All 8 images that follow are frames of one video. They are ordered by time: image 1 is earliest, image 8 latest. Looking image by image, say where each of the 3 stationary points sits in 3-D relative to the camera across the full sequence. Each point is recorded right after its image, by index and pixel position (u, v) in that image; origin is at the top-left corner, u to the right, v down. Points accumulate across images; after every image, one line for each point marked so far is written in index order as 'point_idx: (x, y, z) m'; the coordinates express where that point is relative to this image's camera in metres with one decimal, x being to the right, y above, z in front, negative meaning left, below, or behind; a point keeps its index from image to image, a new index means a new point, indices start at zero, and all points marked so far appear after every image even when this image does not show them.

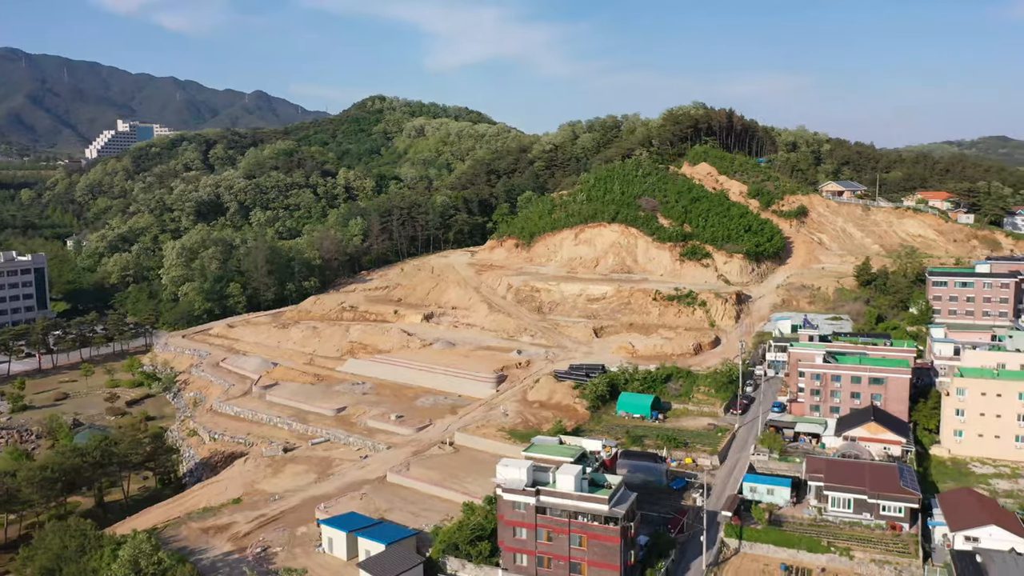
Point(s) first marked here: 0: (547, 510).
0: (+0.8, -4.8, +17.6) m
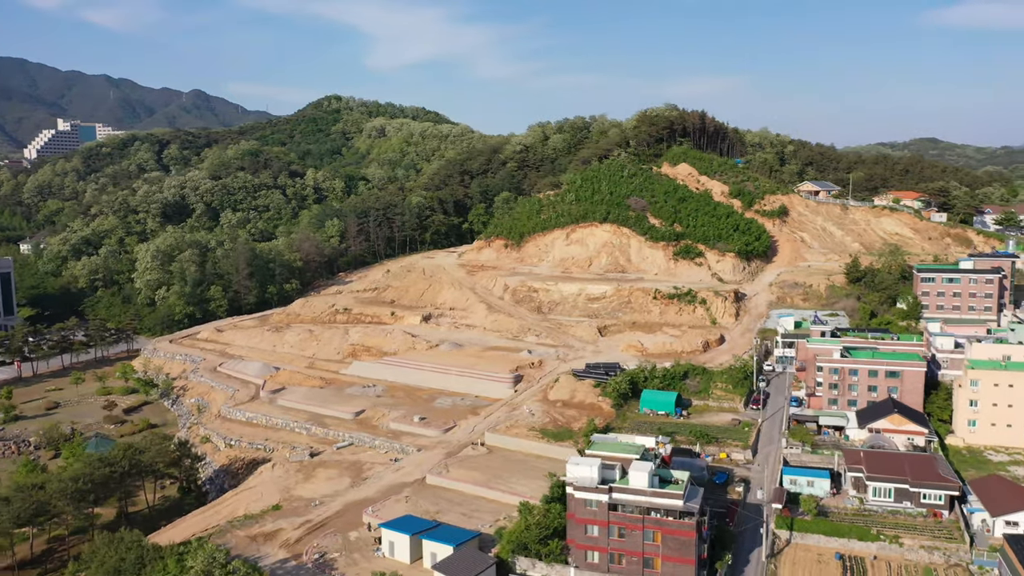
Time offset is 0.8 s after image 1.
0: (+2.4, -4.7, +17.8) m
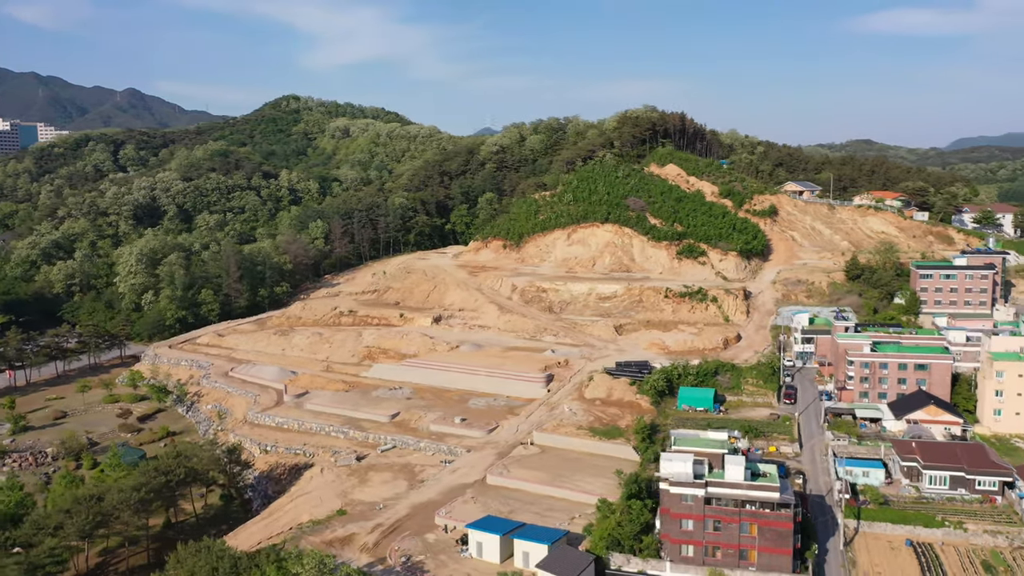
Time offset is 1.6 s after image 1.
0: (+4.5, -4.7, +18.1) m
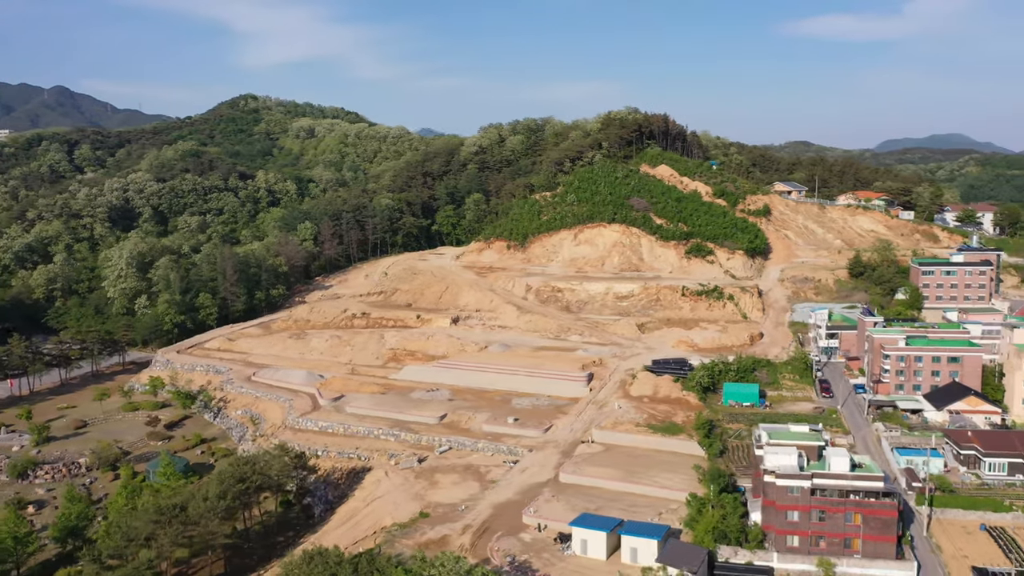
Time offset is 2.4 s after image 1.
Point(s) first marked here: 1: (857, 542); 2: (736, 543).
0: (+7.0, -4.6, +18.7) m
1: (+7.8, -5.8, +18.6) m
2: (+5.2, -5.9, +19.1) m
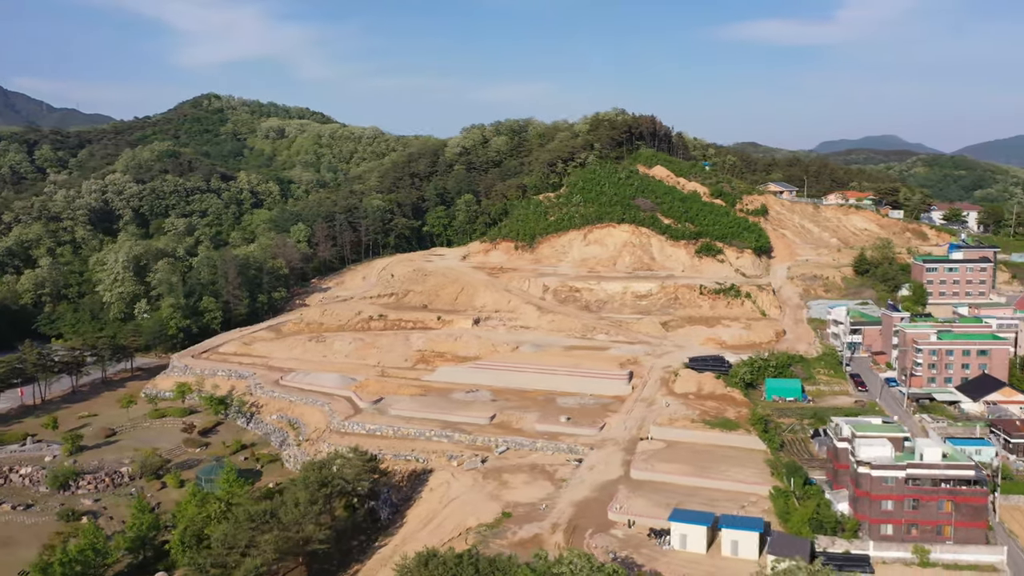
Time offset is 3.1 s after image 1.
0: (+9.5, -4.6, +19.4) m
1: (+10.3, -5.7, +19.4) m
2: (+7.7, -5.9, +19.6) m
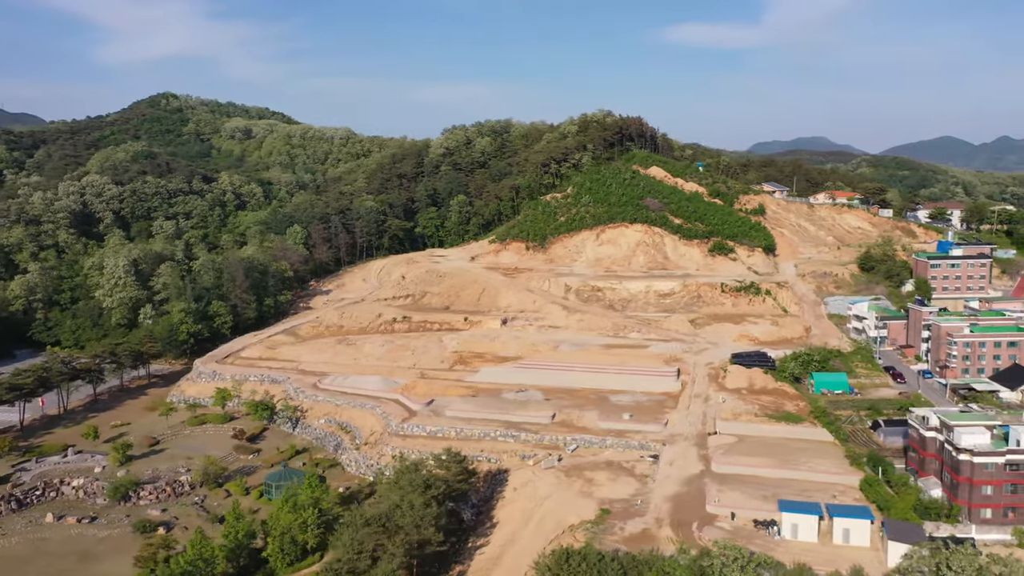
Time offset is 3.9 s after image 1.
0: (+12.4, -4.4, +20.3) m
1: (+13.2, -5.5, +20.4) m
2: (+10.6, -5.7, +20.5) m
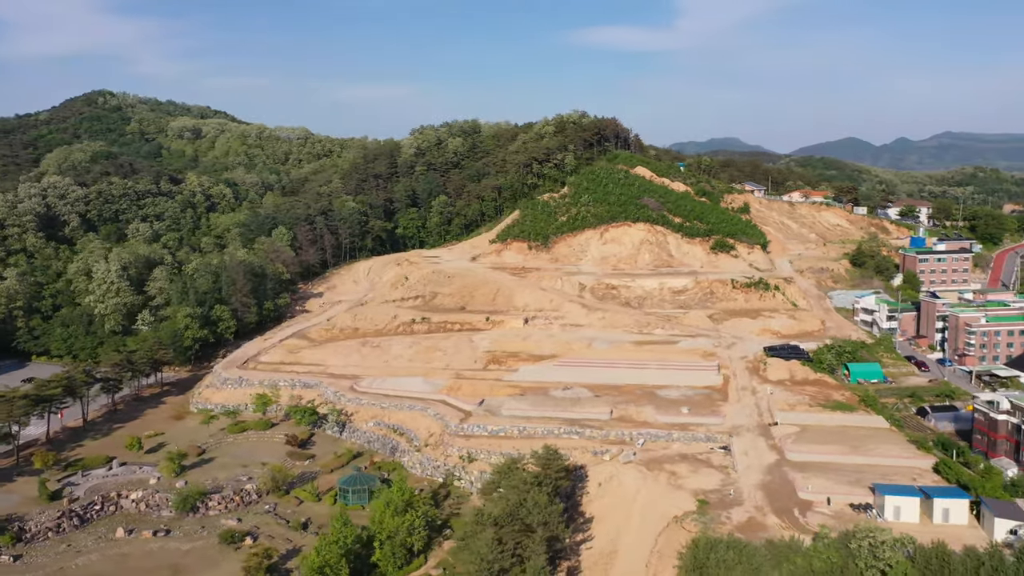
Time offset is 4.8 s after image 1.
0: (+15.4, -4.2, +21.9) m
1: (+16.2, -5.3, +22.0) m
2: (+13.6, -5.5, +21.9) m
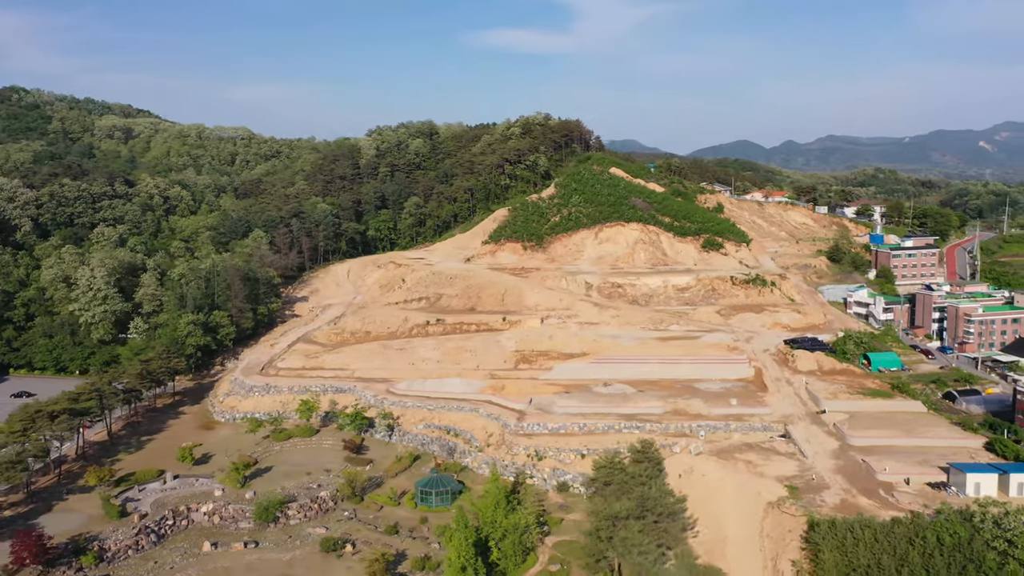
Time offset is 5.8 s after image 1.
0: (+18.4, -3.9, +24.2) m
1: (+19.2, -4.9, +24.4) m
2: (+16.6, -5.2, +24.0) m
